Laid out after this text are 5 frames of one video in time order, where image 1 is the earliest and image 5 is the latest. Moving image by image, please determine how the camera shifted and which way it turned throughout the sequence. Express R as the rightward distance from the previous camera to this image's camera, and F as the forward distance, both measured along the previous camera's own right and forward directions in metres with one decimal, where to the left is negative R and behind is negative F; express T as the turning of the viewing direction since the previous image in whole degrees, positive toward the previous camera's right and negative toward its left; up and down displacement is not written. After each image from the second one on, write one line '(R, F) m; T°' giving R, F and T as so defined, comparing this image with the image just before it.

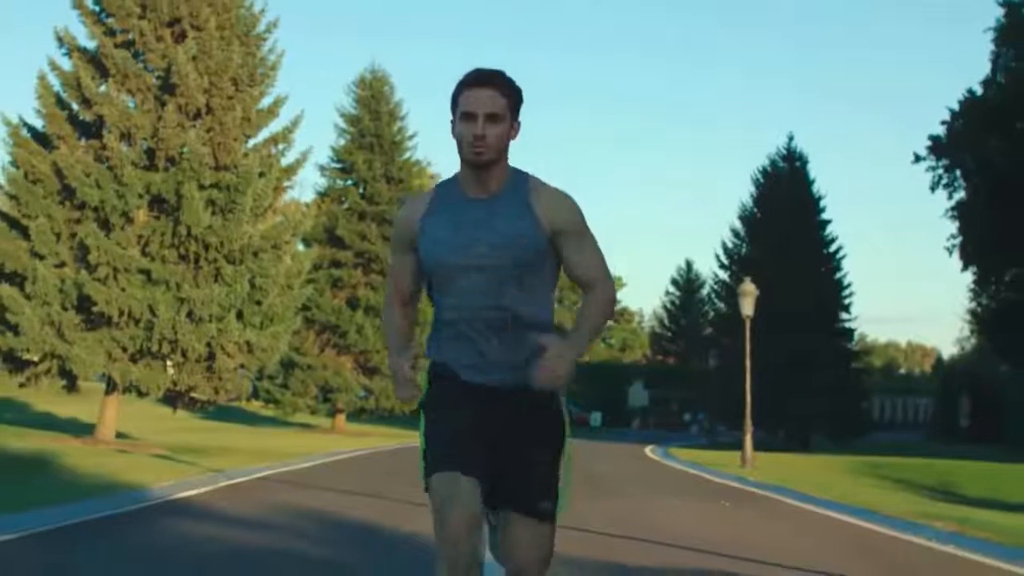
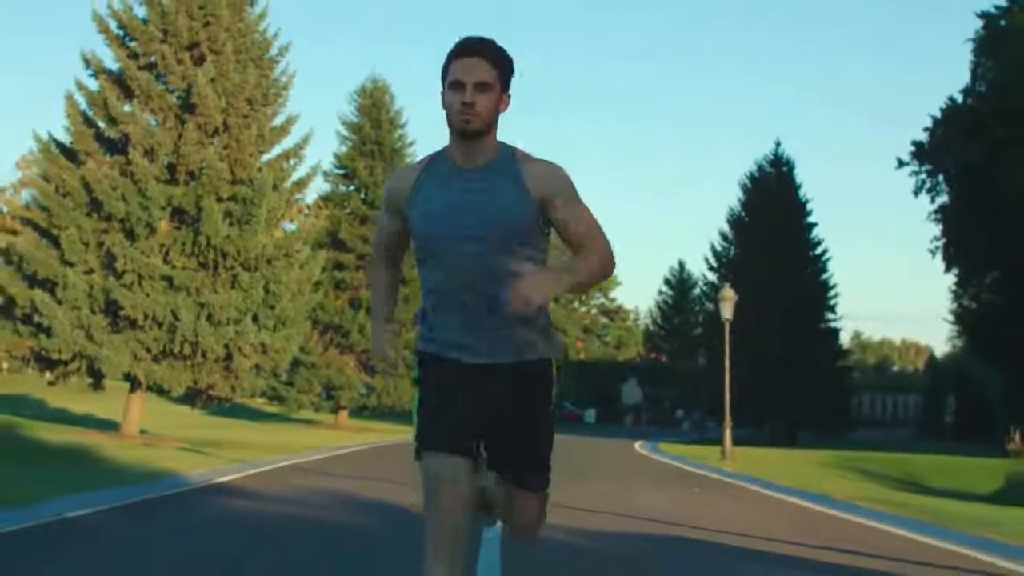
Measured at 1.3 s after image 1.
(0.0, -0.7) m; 0°
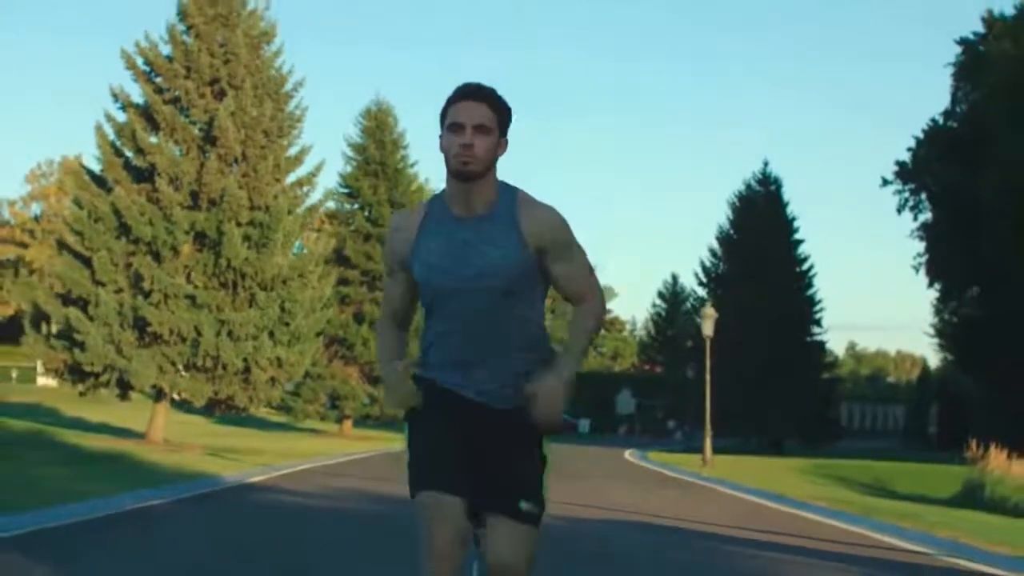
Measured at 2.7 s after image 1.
(0.0, -0.8) m; 0°
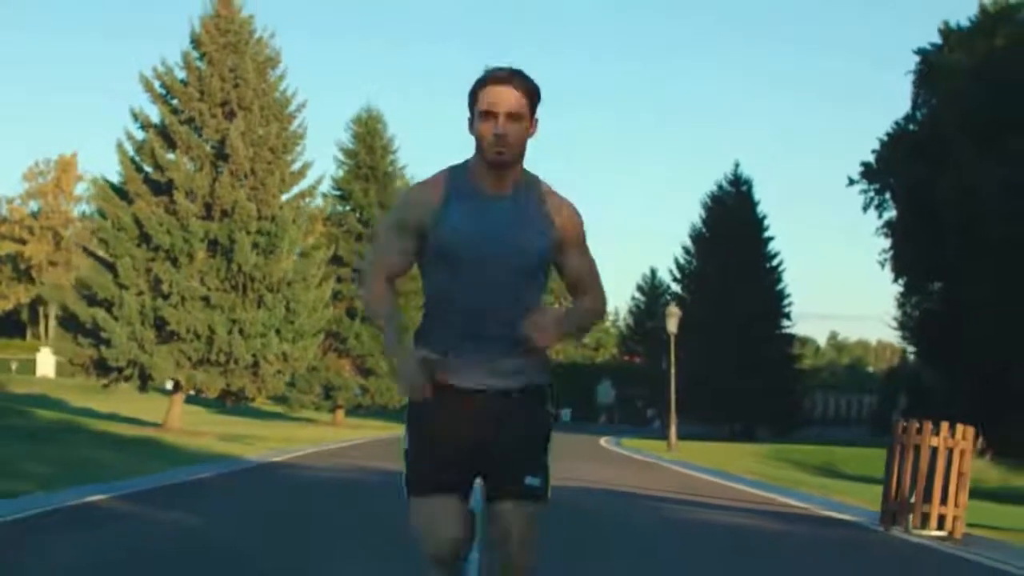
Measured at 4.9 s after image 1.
(0.0, -1.1) m; +1°
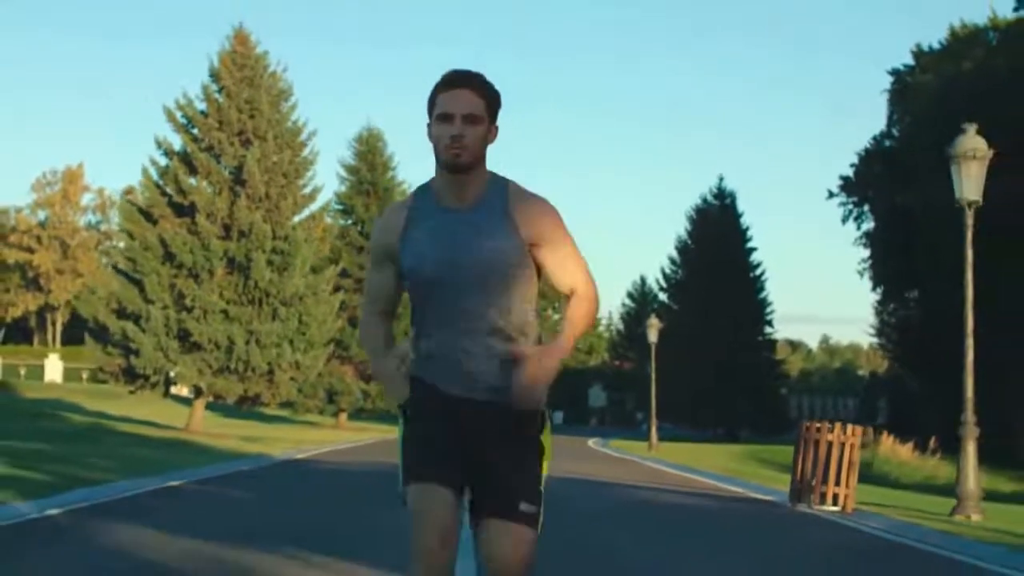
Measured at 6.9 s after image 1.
(0.0, -1.0) m; 0°
